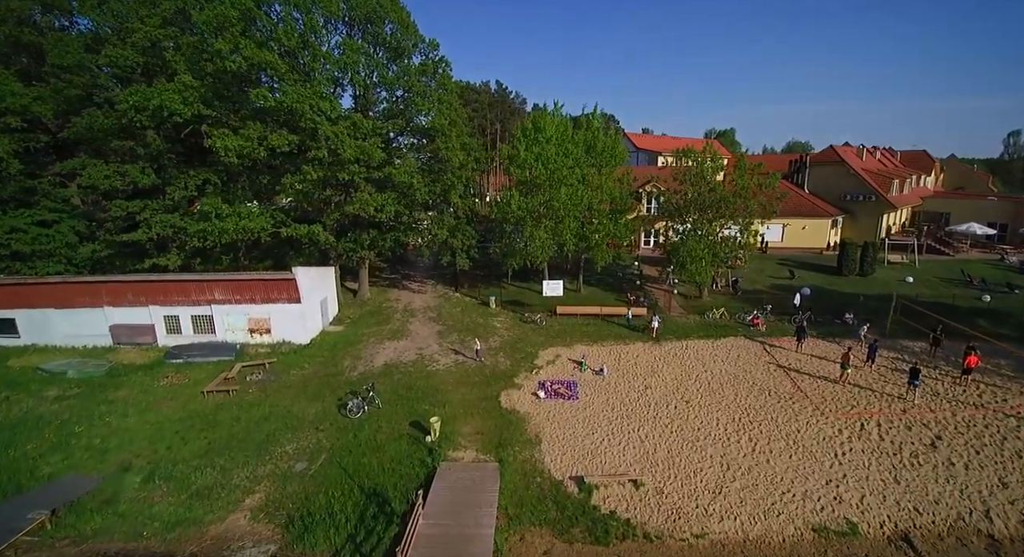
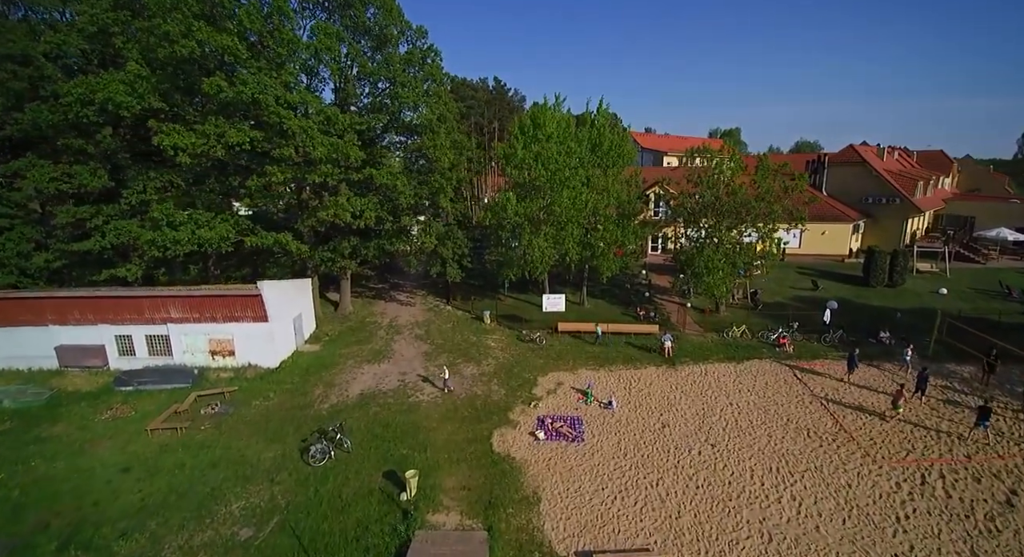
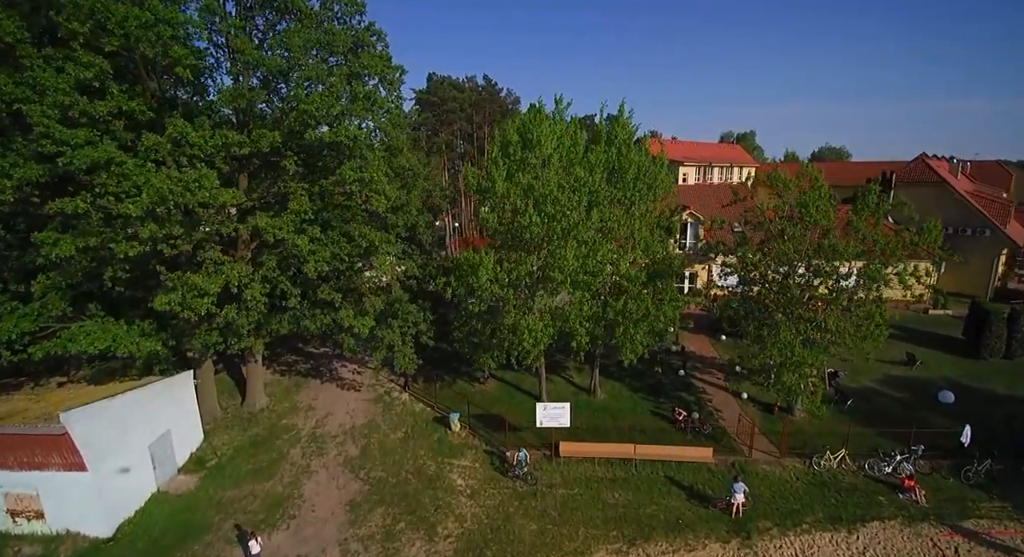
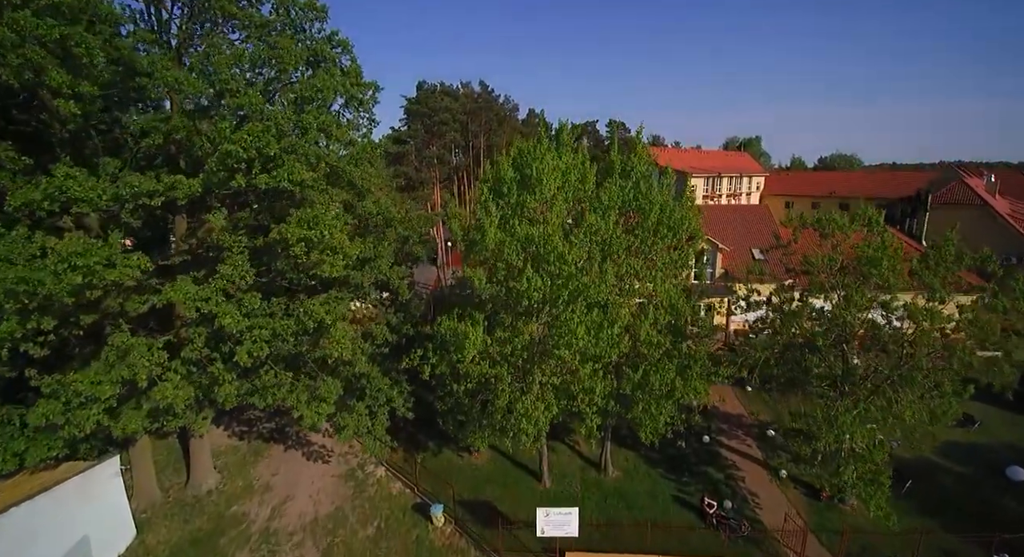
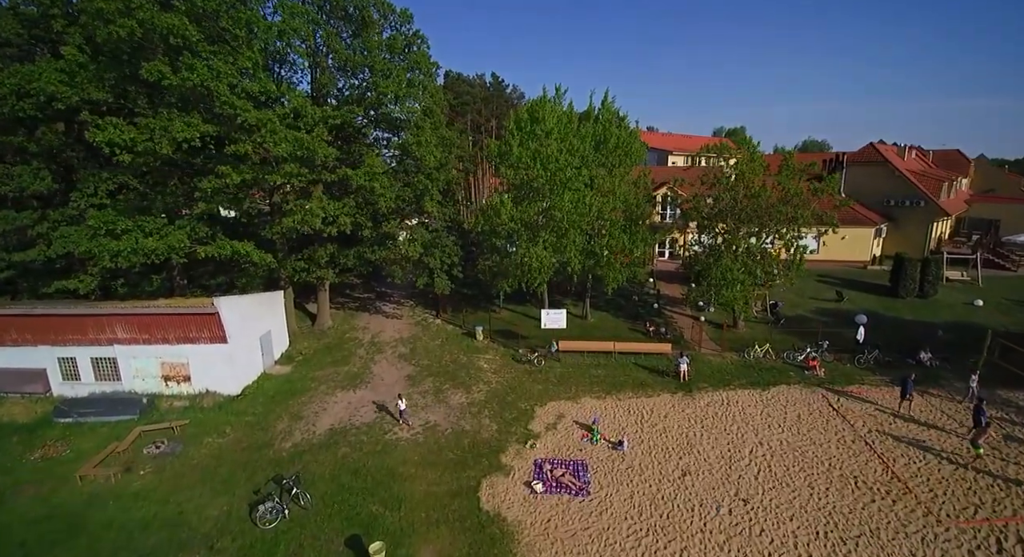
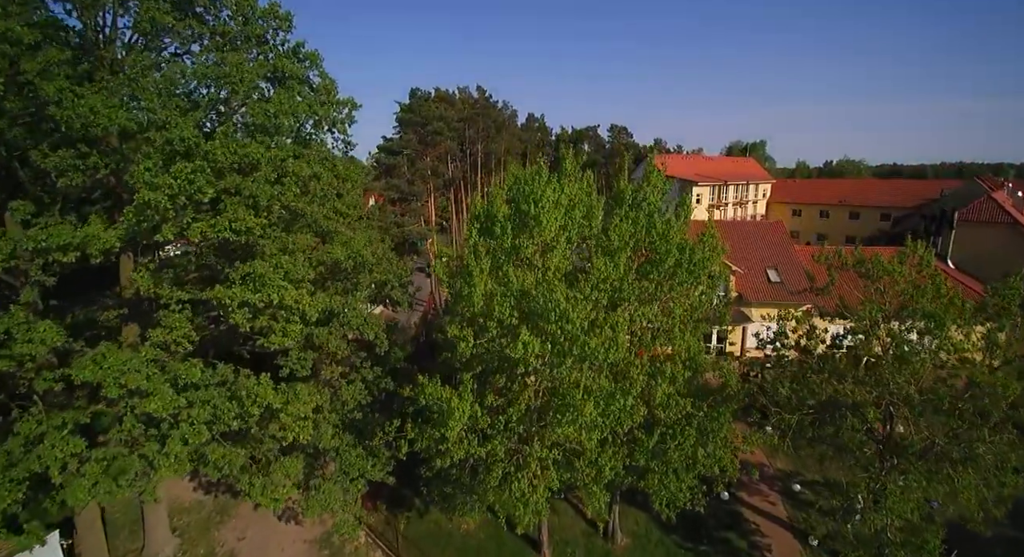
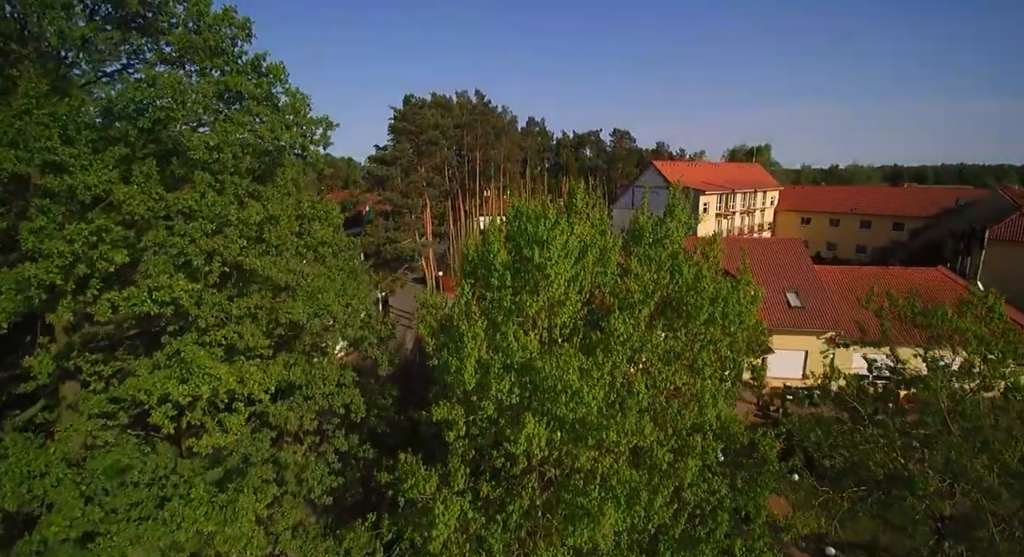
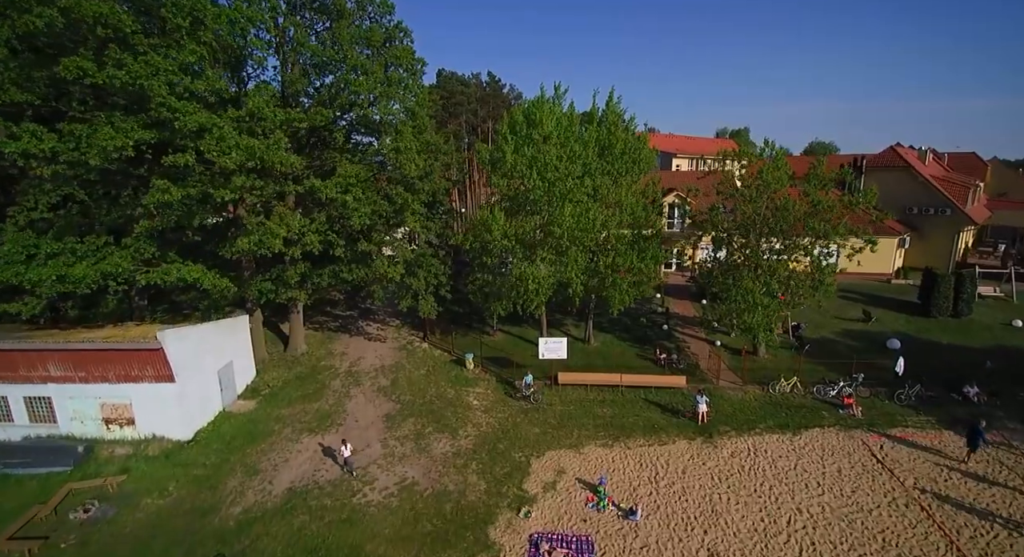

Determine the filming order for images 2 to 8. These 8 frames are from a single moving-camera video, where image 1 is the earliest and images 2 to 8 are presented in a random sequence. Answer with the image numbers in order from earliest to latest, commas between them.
2, 5, 8, 3, 4, 6, 7
